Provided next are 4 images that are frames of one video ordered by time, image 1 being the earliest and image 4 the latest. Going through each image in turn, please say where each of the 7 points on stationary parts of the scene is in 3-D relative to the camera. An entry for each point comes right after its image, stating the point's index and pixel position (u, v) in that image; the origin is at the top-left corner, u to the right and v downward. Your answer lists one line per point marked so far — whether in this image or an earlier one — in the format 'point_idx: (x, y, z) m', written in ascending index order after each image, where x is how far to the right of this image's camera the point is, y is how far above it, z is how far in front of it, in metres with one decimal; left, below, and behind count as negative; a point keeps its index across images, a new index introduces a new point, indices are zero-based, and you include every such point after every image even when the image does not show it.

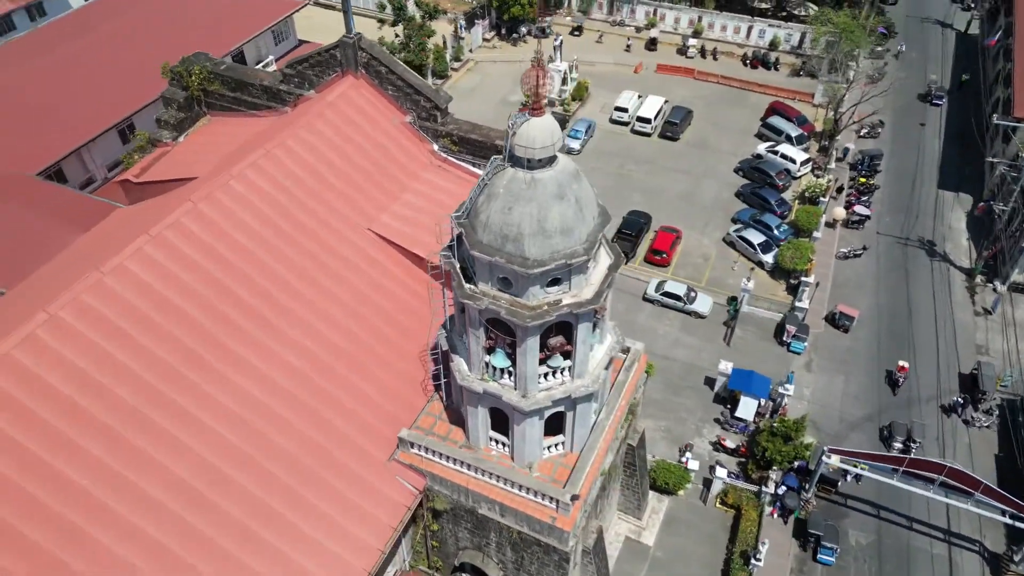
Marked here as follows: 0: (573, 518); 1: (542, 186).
0: (+1.6, -6.0, +19.1) m
1: (+0.6, +2.2, +15.6) m
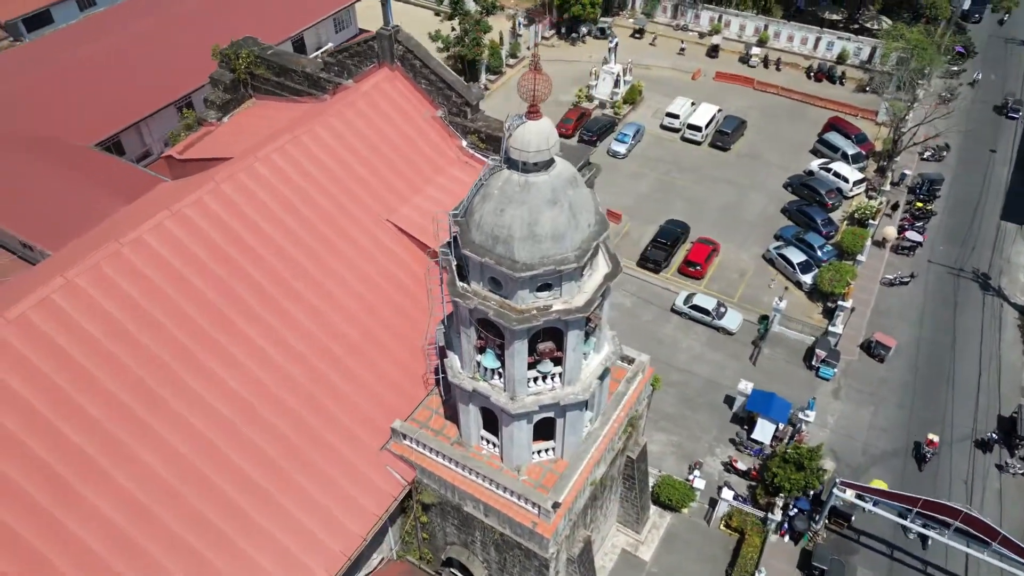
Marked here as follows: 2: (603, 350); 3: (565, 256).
0: (+1.1, -6.1, +18.9) m
1: (+0.5, +2.1, +15.5) m
2: (+2.3, -1.6, +19.2) m
3: (+1.1, +0.7, +15.9) m
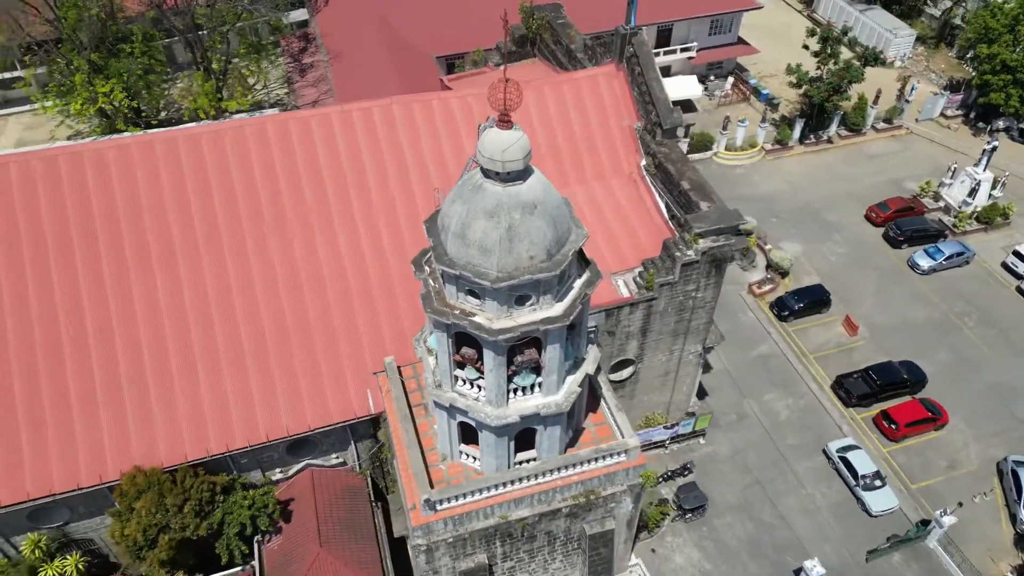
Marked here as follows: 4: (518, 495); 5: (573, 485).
0: (-2.2, -6.0, +18.9) m
1: (-0.6, +1.9, +15.2) m
2: (+0.9, -2.7, +18.0) m
3: (-0.5, +0.4, +15.4) m
4: (+0.1, -5.5, +19.5) m
5: (+1.7, -5.3, +19.8) m
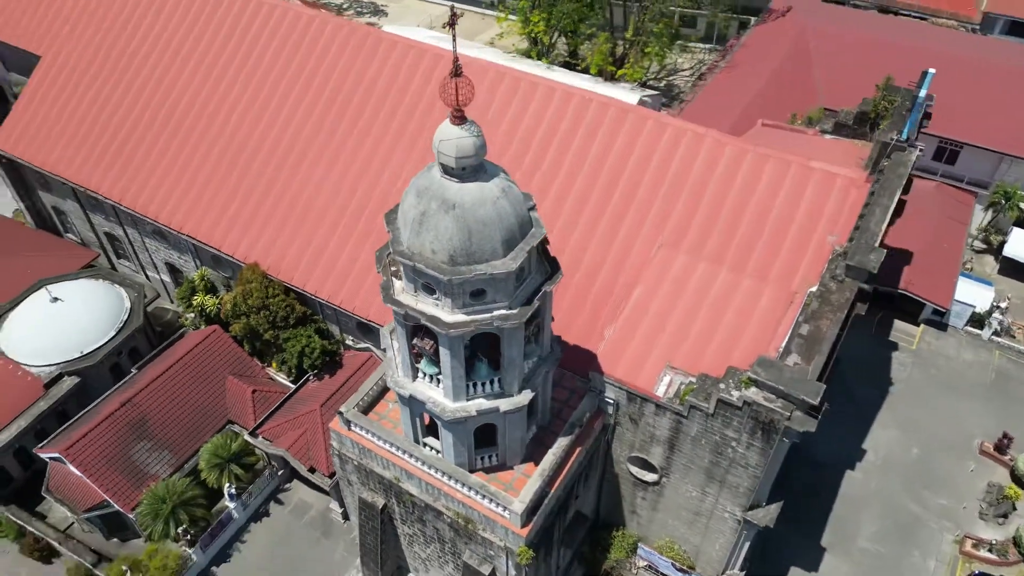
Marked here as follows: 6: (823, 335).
0: (-4.9, -4.0, +21.0) m
1: (-1.8, +2.4, +15.6) m
2: (-1.7, -2.7, +17.9) m
3: (-2.5, +1.0, +16.0) m
4: (-2.8, -4.9, +20.1) m
5: (-1.5, -5.6, +19.4) m
6: (+8.0, -1.2, +18.8) m
